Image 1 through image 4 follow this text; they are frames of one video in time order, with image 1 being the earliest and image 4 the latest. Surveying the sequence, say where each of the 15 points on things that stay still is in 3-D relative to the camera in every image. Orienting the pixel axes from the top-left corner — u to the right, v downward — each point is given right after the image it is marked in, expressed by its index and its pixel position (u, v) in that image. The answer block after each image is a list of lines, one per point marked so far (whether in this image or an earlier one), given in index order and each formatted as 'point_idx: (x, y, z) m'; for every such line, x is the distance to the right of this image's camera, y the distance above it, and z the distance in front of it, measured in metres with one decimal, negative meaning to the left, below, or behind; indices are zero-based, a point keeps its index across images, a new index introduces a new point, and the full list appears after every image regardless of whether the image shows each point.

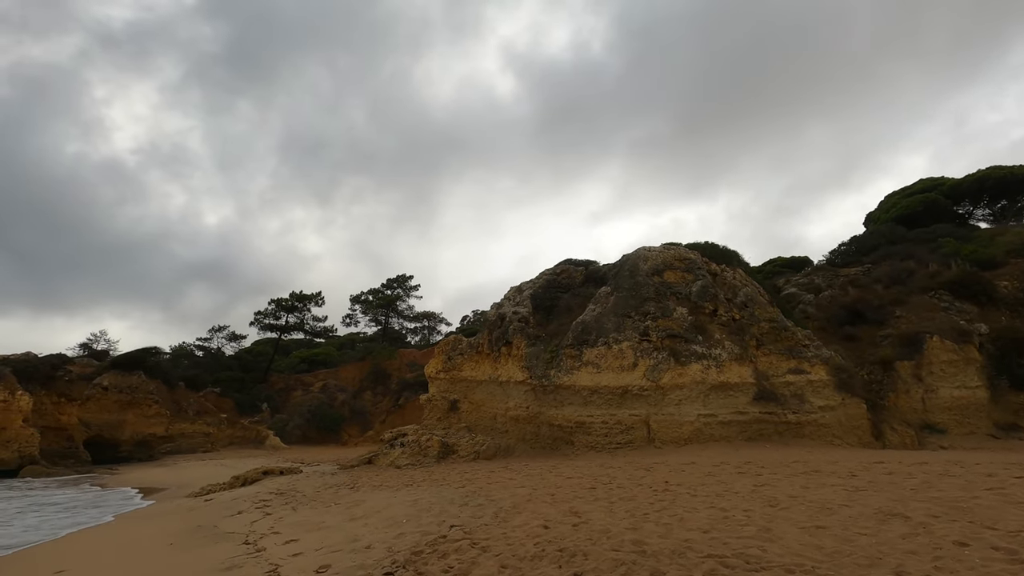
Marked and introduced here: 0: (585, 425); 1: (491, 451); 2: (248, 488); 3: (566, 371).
0: (+1.7, -3.1, +12.0) m
1: (-0.5, -3.9, +12.5) m
2: (-4.7, -3.6, +9.4) m
3: (+1.3, -2.0, +12.7) m
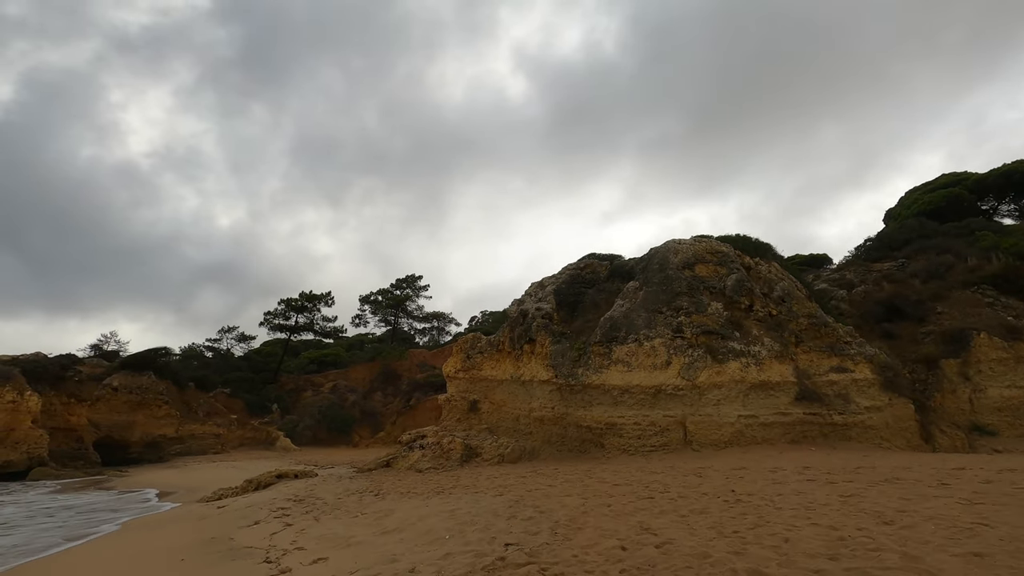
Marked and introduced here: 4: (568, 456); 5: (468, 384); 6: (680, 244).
0: (+2.3, -3.0, +11.3) m
1: (+0.1, -3.8, +11.8) m
2: (-4.2, -3.5, +8.8) m
3: (+1.9, -1.9, +12.0) m
4: (+1.2, -3.8, +11.8) m
5: (-1.2, -2.7, +14.7) m
6: (+4.3, +1.1, +13.3) m
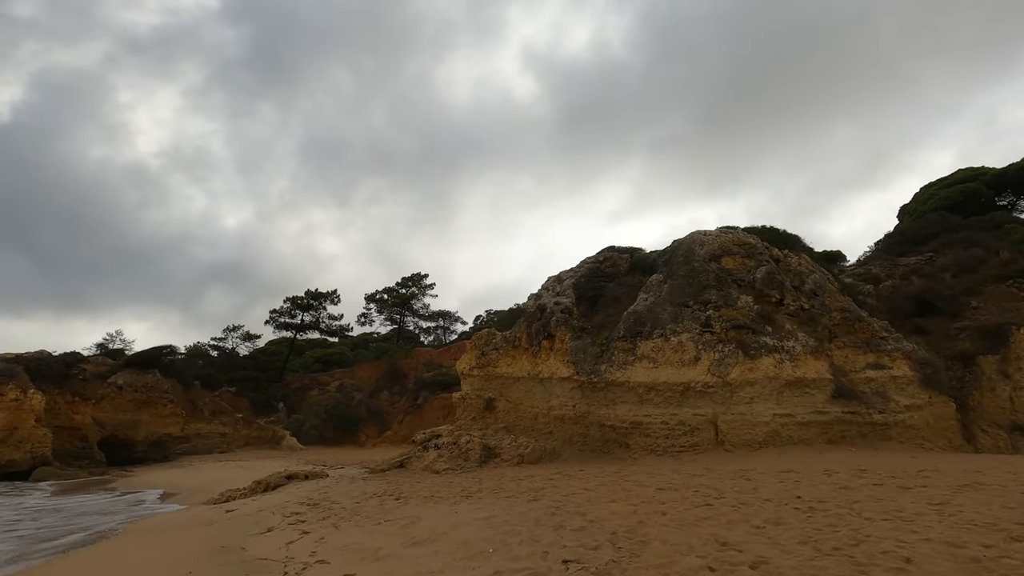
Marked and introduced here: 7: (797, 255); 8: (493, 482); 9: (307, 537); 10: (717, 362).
0: (+2.7, -2.8, +10.7) m
1: (+0.5, -3.6, +11.3) m
2: (-3.8, -3.3, +8.3) m
3: (+2.3, -1.7, +11.5) m
4: (+1.7, -3.6, +11.2) m
5: (-0.8, -2.5, +14.2) m
6: (+4.7, +1.3, +12.8) m
7: (+7.0, +0.8, +12.9) m
8: (-0.3, -3.0, +8.1) m
9: (-2.0, -2.5, +5.2) m
10: (+4.1, -1.5, +10.6) m
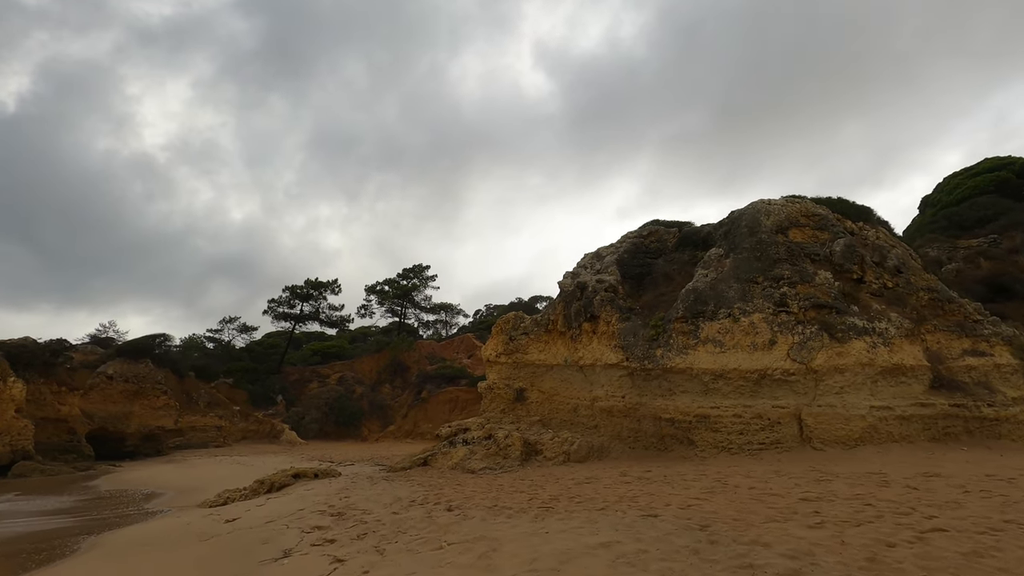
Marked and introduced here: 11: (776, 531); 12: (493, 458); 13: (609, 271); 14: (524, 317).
0: (+3.5, -2.3, +9.2) m
1: (+1.3, -3.1, +9.8) m
2: (-3.0, -2.8, +6.8) m
3: (+3.1, -1.2, +10.0) m
4: (+2.5, -3.1, +9.7) m
5: (0.0, -2.0, +12.6) m
6: (+5.5, +1.8, +11.3) m
7: (+7.8, +1.3, +11.4) m
8: (+0.5, -2.5, +6.5) m
9: (-1.2, -2.0, +3.7) m
10: (+5.0, -1.0, +9.1) m
11: (+1.7, -1.6, +3.5) m
12: (-0.4, -3.1, +9.6) m
13: (+2.2, +0.4, +12.1) m
14: (+0.3, -0.7, +13.3) m
